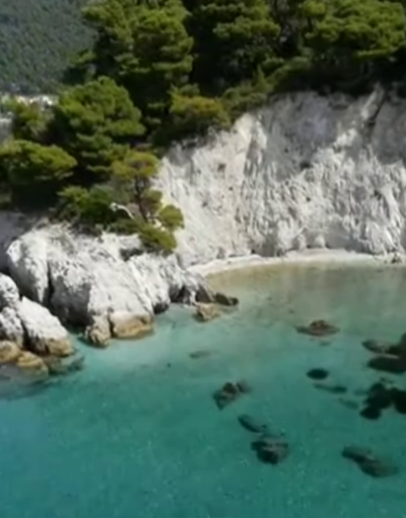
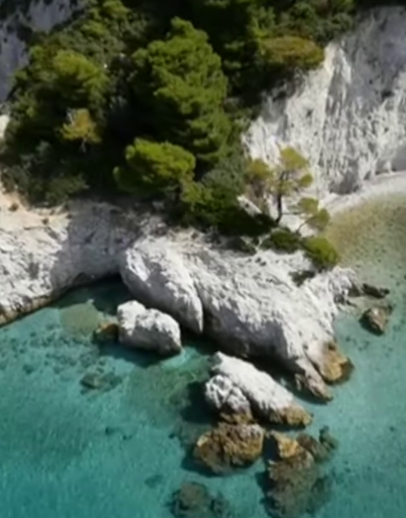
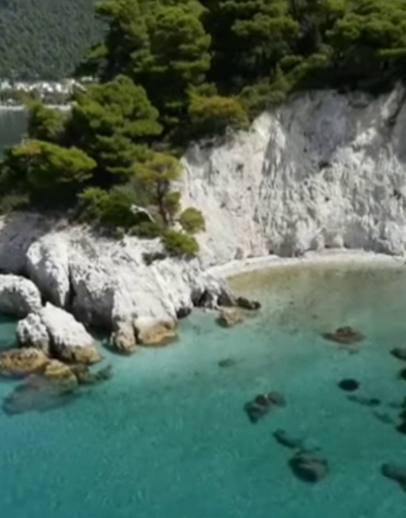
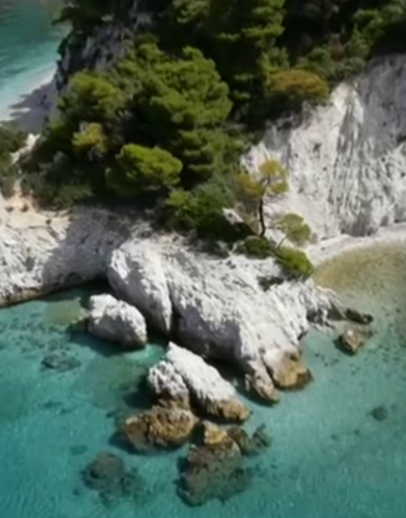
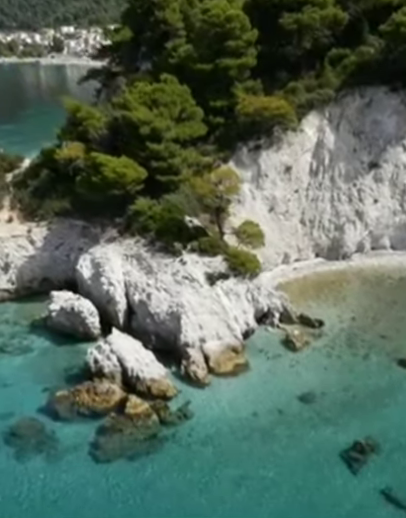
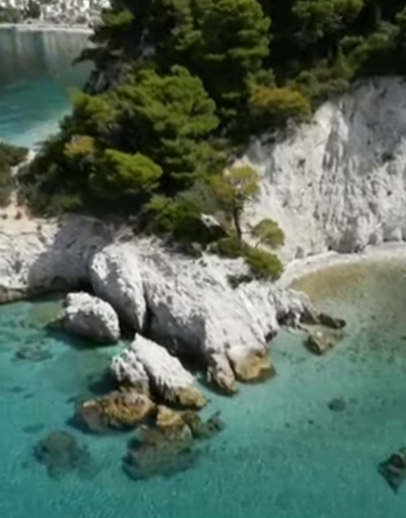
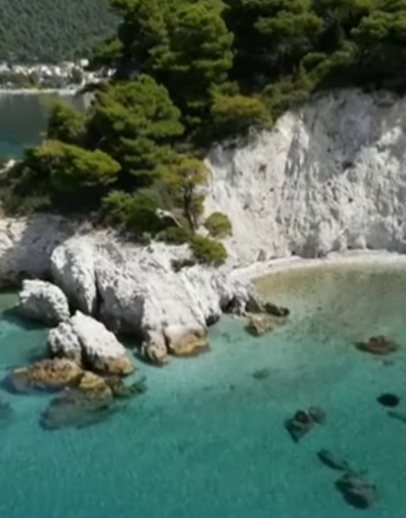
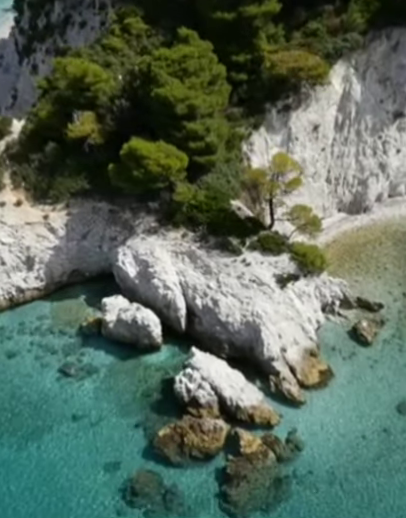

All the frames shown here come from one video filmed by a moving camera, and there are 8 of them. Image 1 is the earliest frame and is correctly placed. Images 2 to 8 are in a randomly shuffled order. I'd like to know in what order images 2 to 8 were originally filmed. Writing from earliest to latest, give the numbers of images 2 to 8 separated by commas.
3, 7, 5, 6, 4, 8, 2
